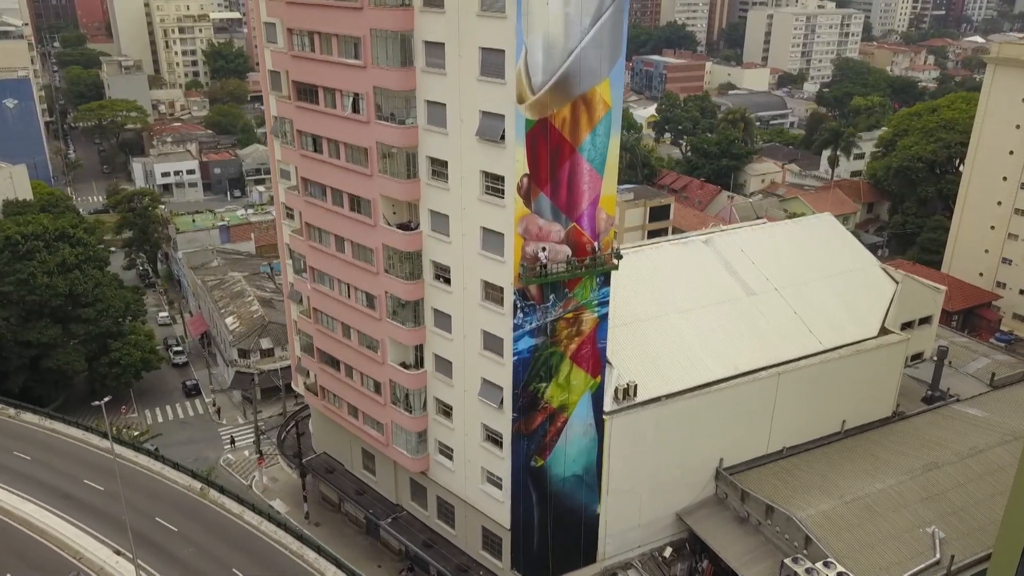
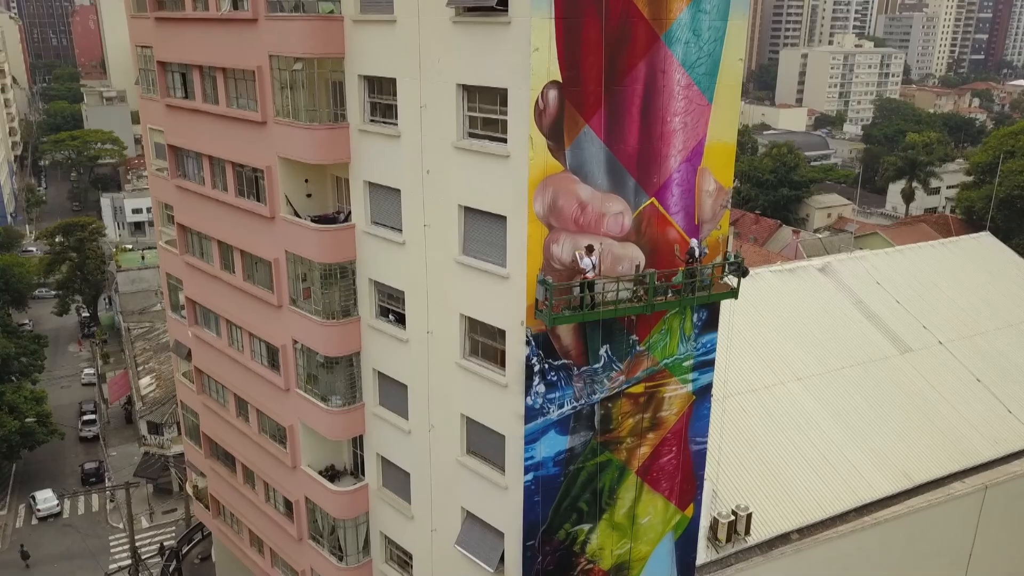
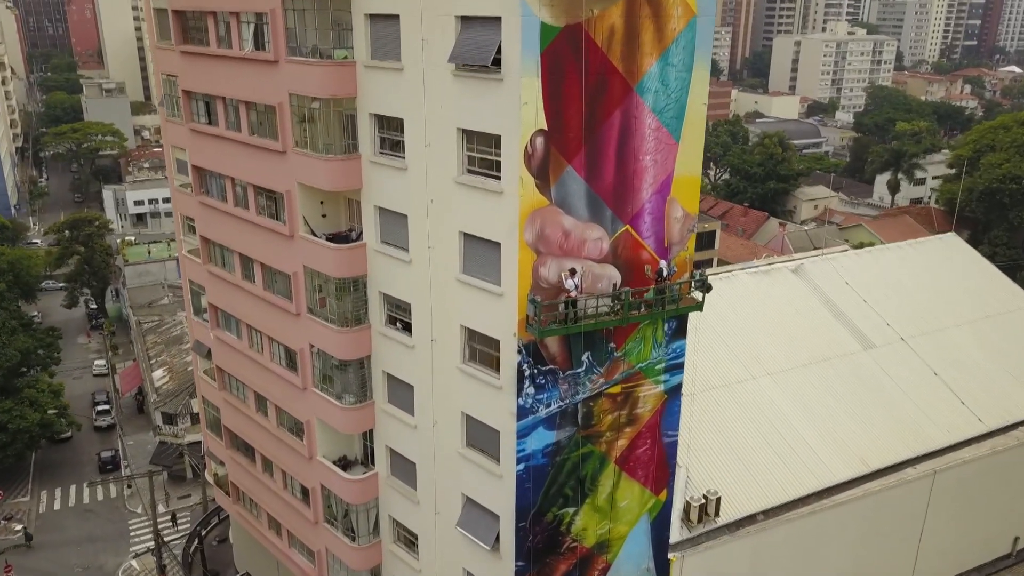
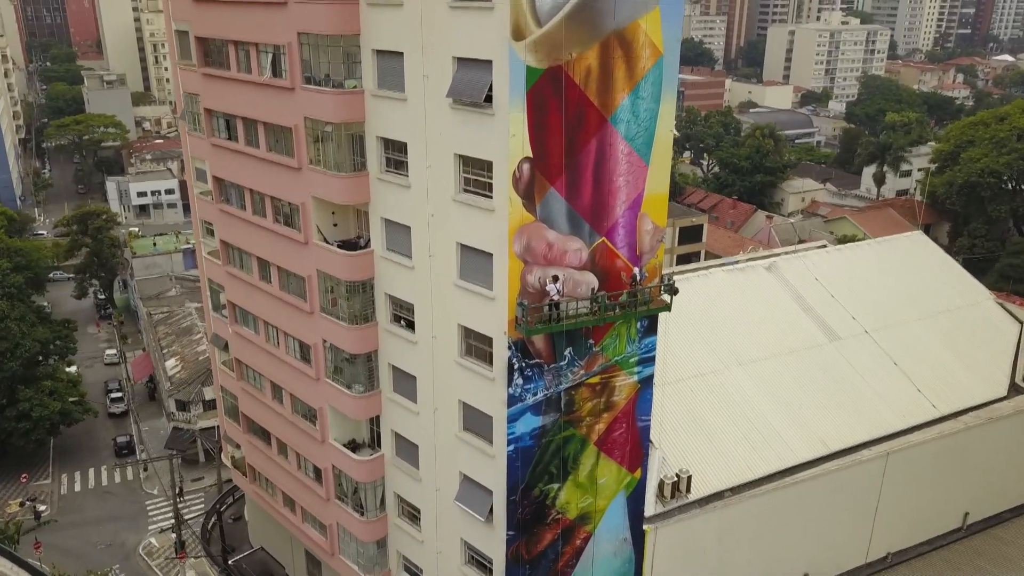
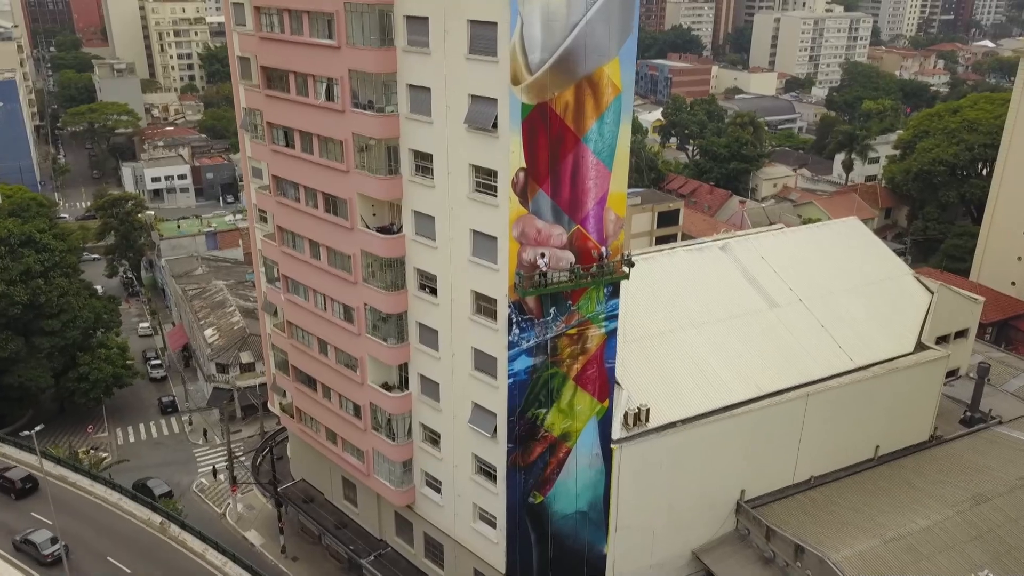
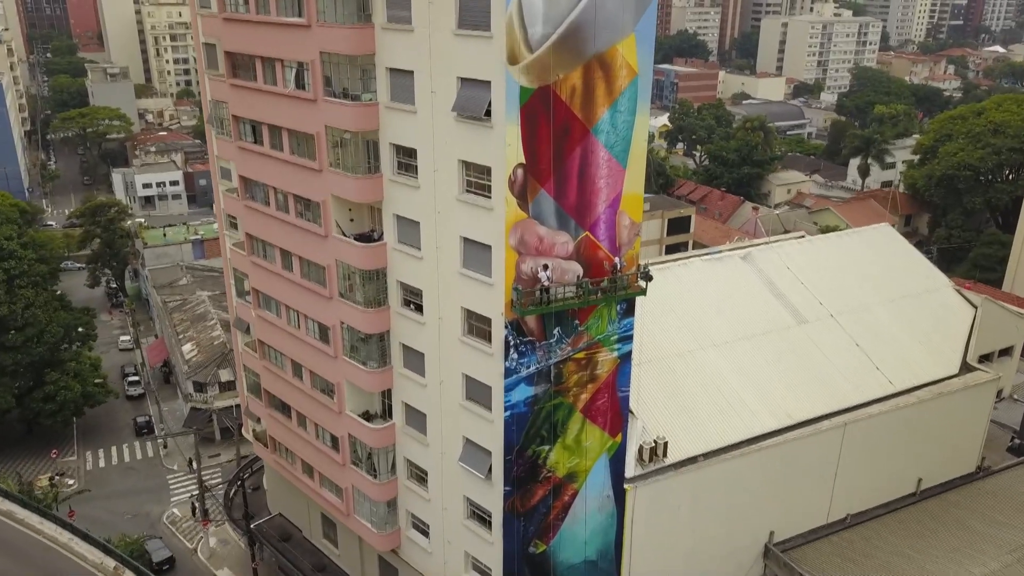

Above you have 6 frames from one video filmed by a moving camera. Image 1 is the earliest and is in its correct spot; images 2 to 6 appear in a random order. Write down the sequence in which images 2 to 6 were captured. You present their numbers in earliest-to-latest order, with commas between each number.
5, 6, 4, 3, 2
